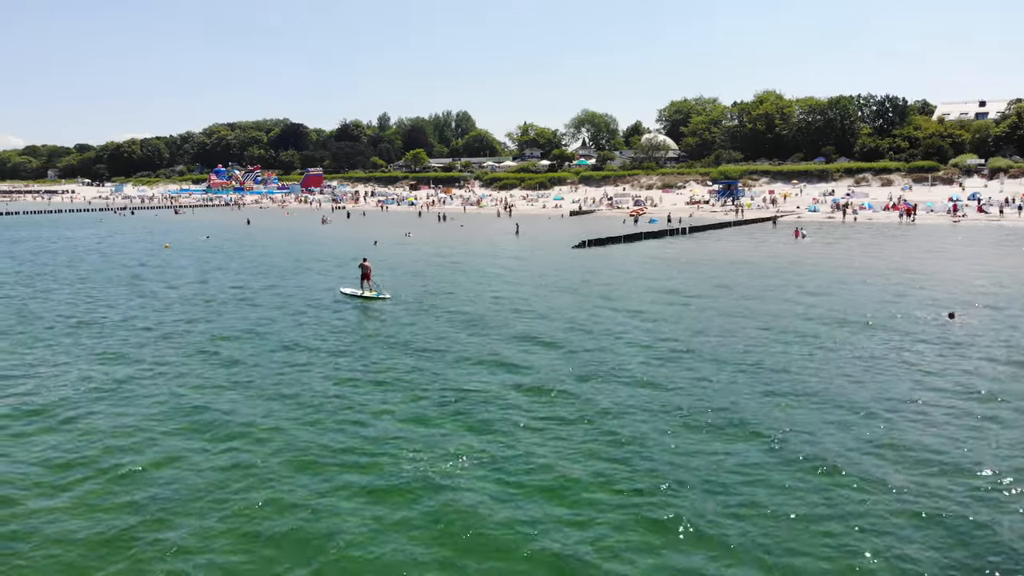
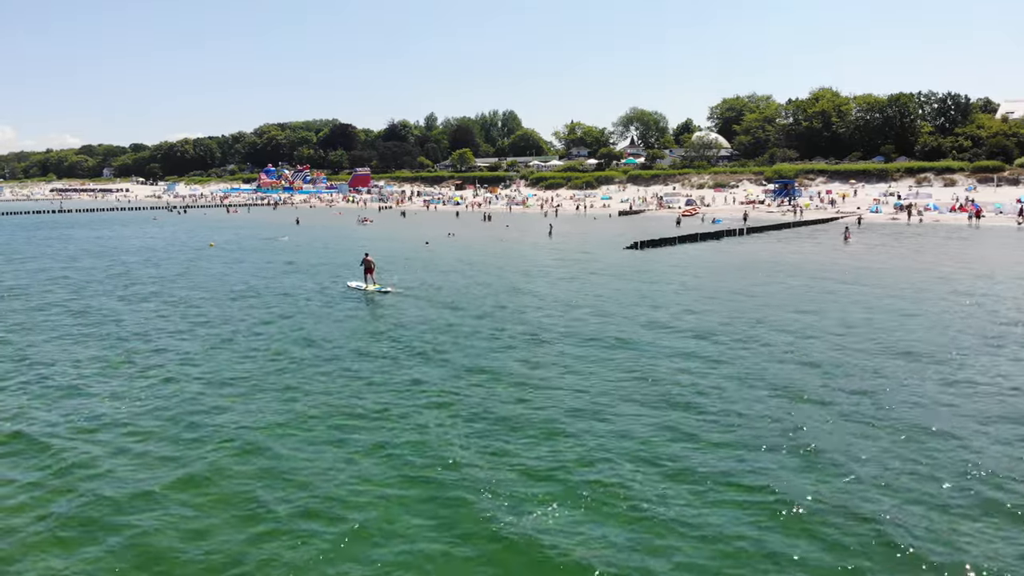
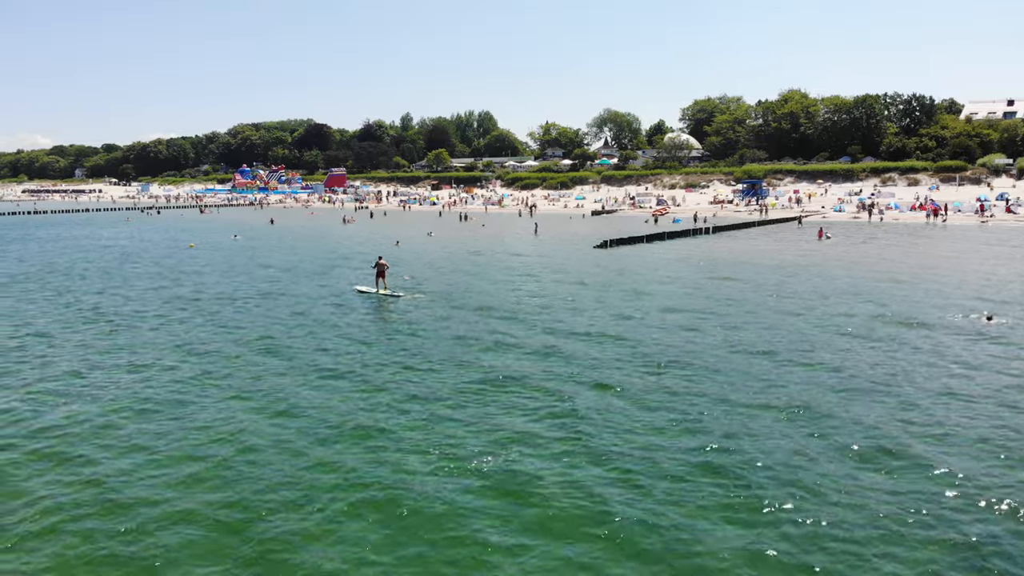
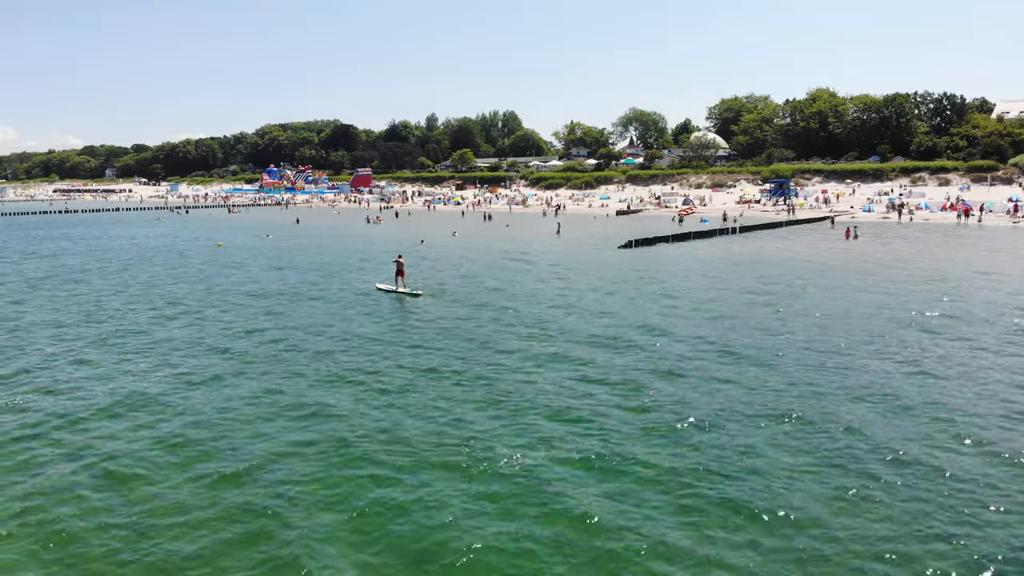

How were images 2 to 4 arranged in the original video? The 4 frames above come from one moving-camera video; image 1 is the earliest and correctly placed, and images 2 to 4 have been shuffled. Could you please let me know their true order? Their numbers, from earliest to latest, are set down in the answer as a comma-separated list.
3, 4, 2
